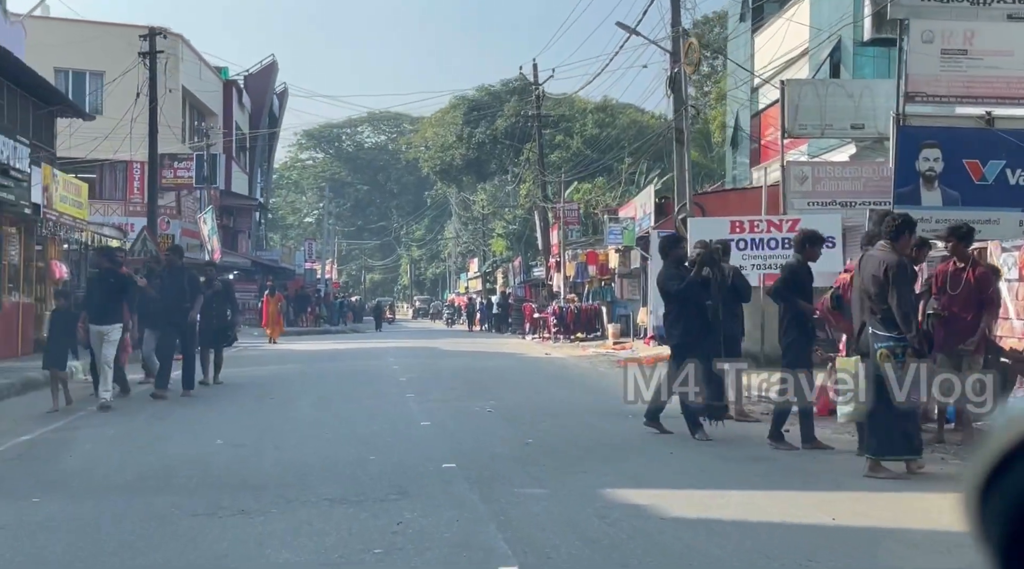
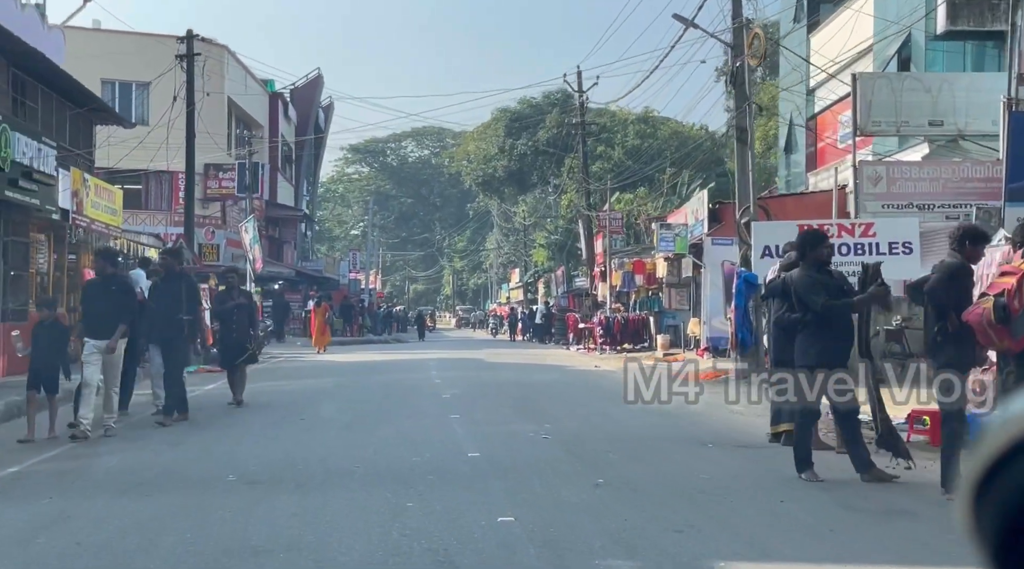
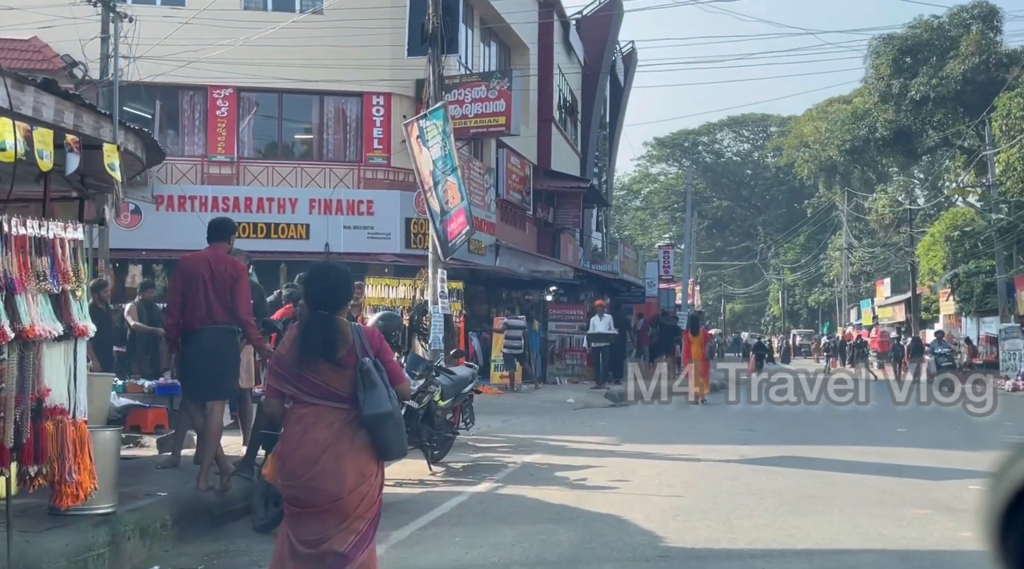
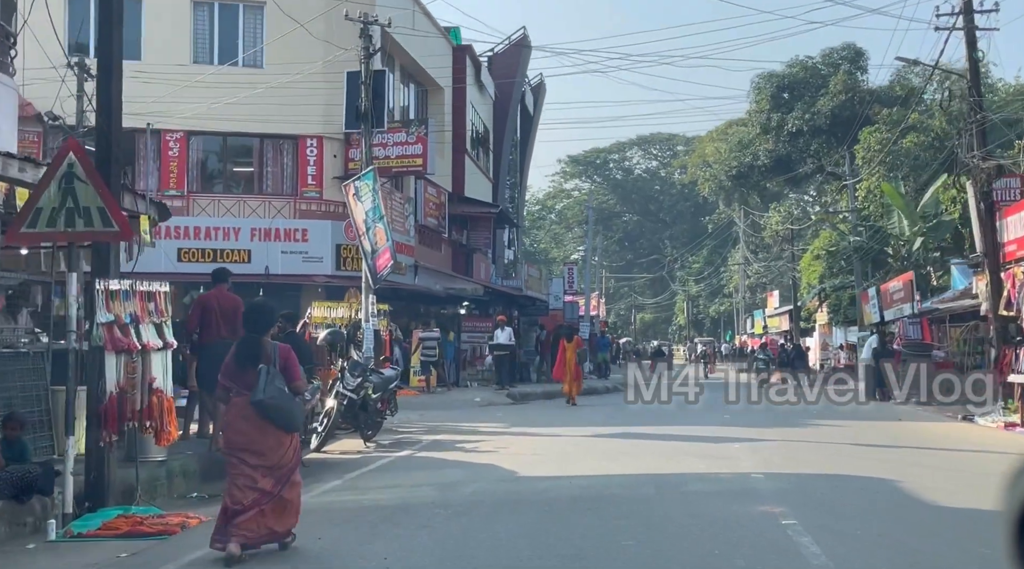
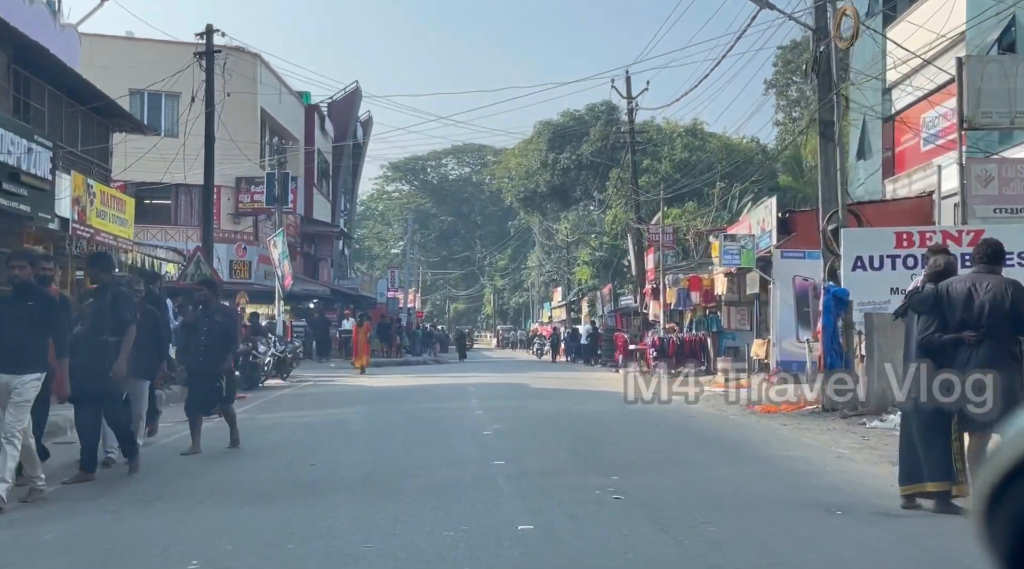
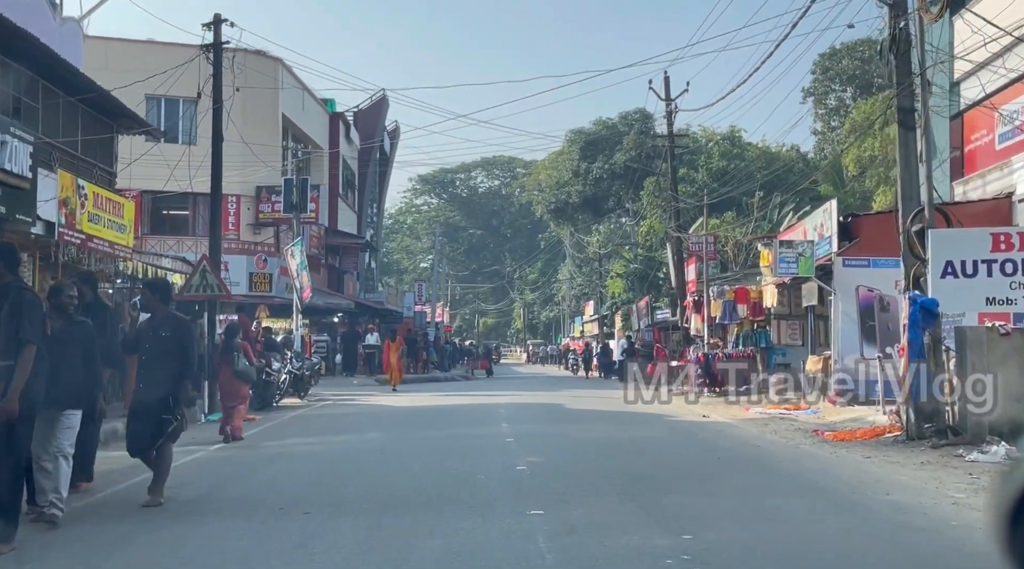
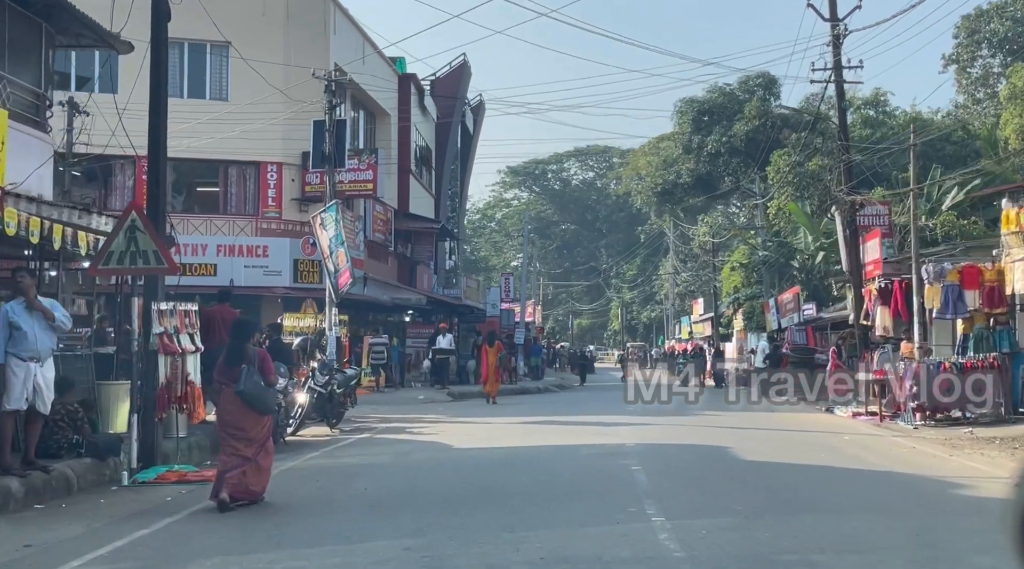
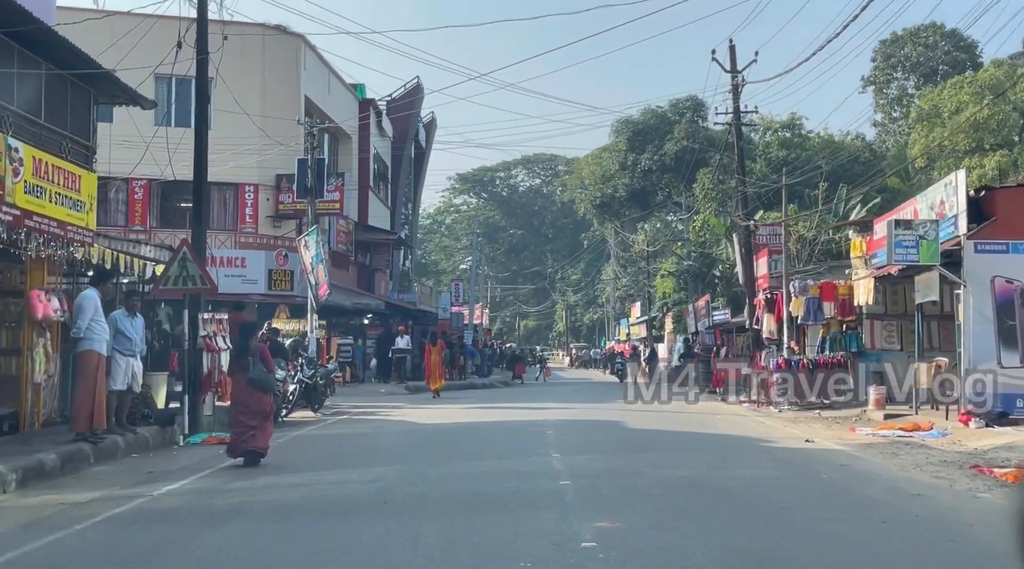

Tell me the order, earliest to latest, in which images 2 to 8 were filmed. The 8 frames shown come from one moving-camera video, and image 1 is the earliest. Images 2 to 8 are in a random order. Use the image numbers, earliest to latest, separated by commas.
2, 5, 6, 8, 7, 4, 3
